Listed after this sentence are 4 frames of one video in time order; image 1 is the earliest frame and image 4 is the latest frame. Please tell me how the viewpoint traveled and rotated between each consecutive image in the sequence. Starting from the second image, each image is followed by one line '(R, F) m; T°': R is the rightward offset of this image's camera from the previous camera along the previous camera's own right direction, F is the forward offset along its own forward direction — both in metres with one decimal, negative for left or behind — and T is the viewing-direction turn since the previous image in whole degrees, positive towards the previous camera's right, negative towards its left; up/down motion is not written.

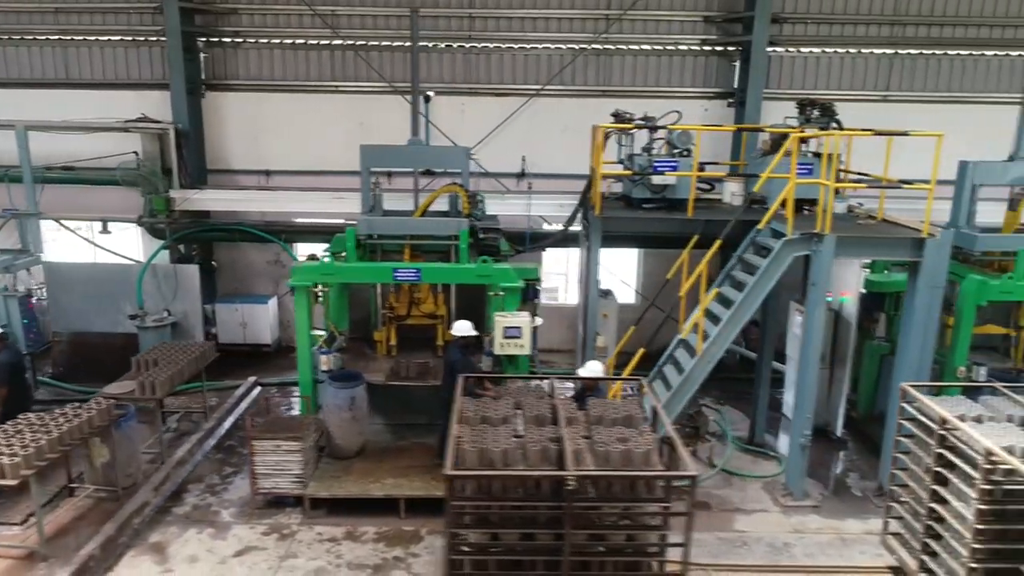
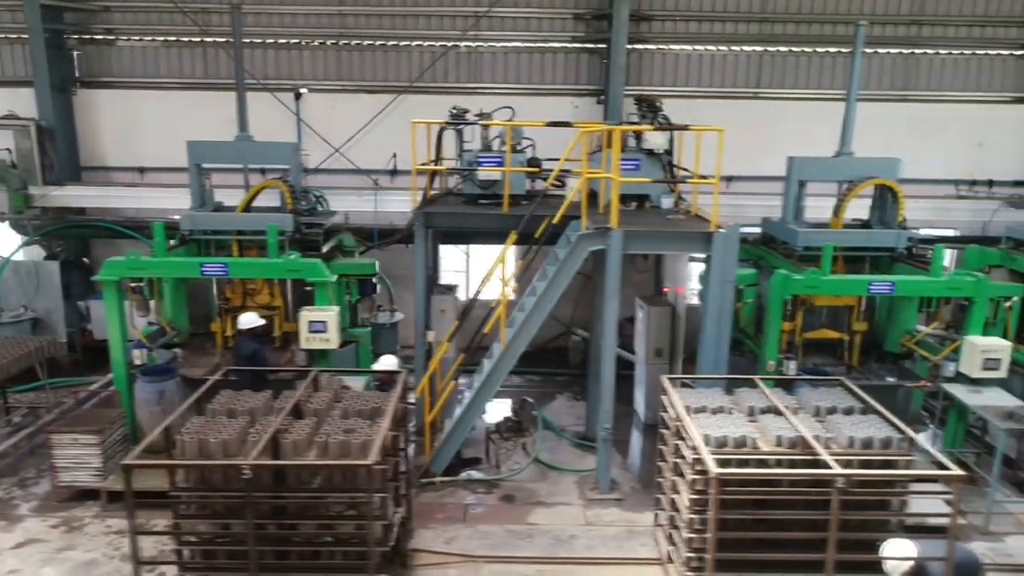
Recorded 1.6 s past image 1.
(+1.7, 0.0) m; 0°
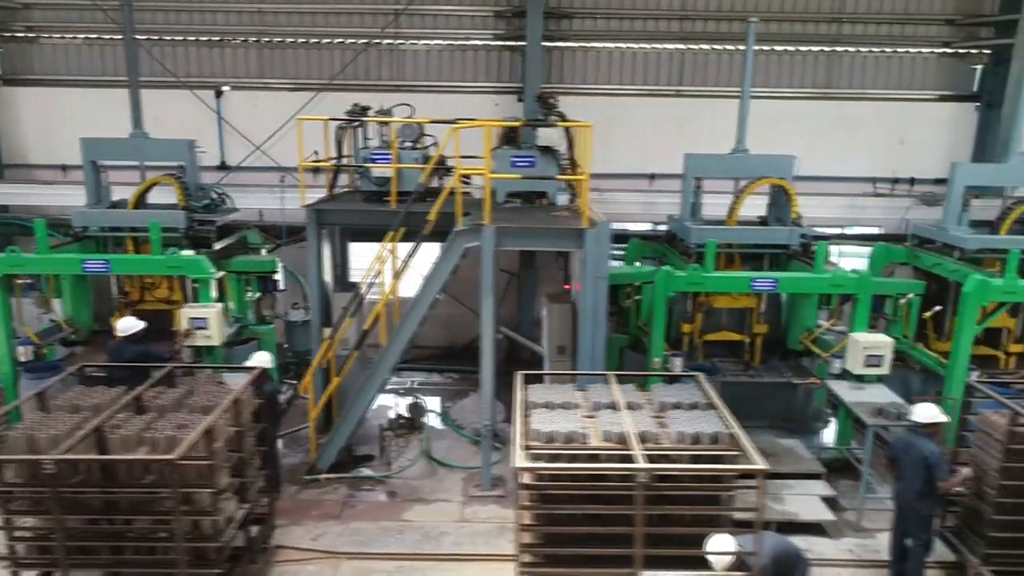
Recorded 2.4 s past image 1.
(+1.1, 0.0) m; 0°
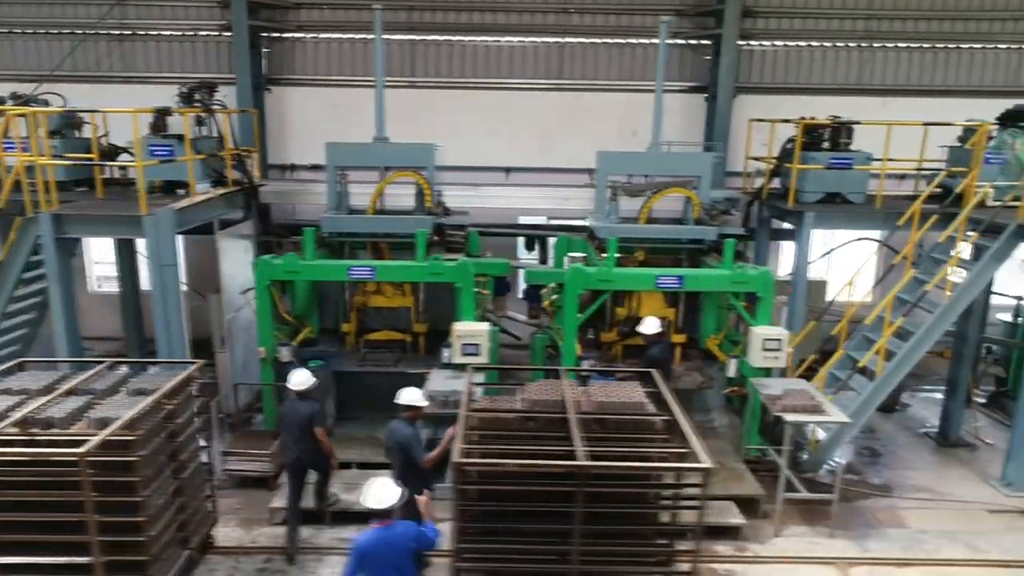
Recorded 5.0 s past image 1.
(+3.6, +0.1) m; 0°
